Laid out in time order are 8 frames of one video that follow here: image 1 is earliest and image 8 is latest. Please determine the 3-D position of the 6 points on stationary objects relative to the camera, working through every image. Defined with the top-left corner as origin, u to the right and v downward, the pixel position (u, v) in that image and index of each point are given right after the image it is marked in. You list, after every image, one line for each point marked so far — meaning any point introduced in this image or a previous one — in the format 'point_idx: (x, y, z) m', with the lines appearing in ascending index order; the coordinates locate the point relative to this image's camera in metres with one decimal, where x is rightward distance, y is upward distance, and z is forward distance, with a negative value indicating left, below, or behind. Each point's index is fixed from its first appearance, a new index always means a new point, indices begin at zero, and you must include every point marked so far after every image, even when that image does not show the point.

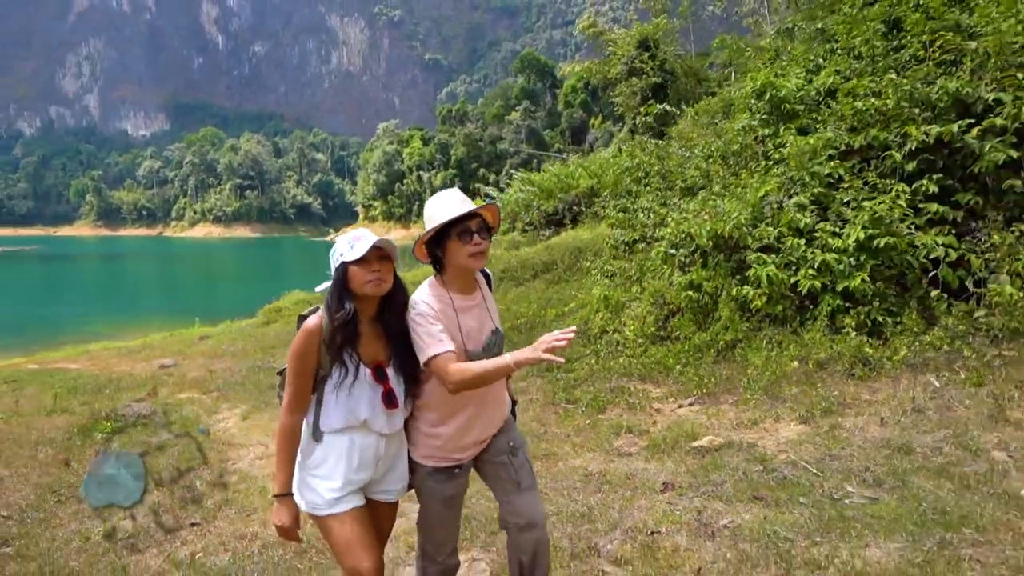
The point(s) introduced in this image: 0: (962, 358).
0: (+2.9, -0.5, +3.6) m
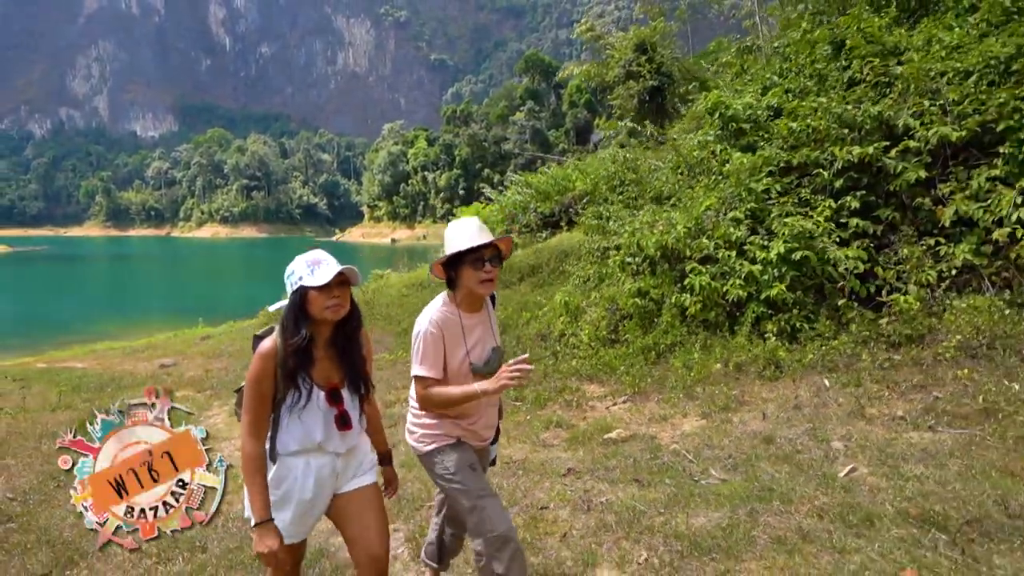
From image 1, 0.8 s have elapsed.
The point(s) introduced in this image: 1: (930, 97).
0: (+2.5, -0.5, +4.1) m
1: (+3.8, +1.7, +5.0) m
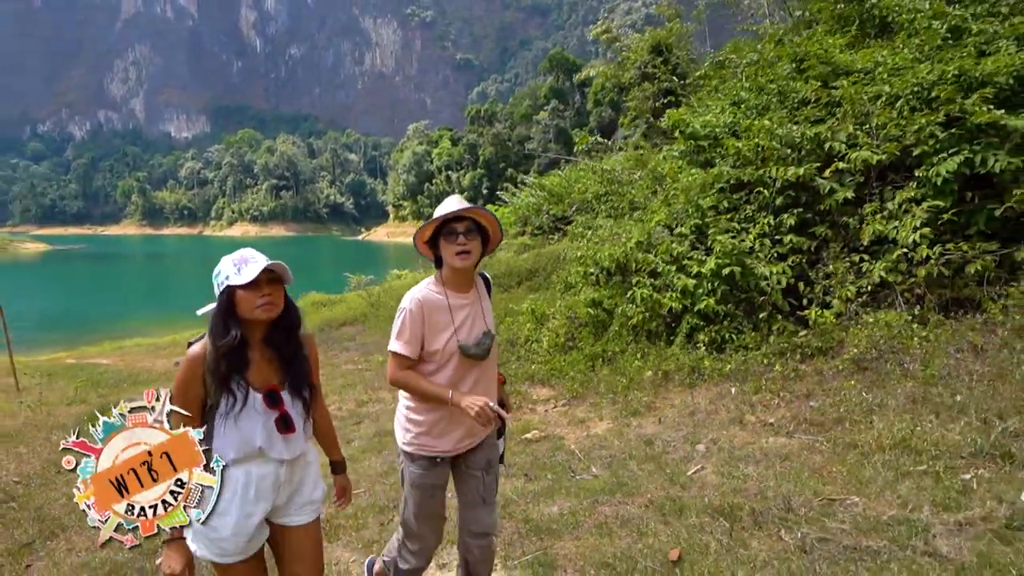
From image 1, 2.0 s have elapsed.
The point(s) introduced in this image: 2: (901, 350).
0: (+2.0, -0.7, +4.4) m
1: (+3.3, +1.6, +5.3) m
2: (+2.8, -0.4, +4.0) m
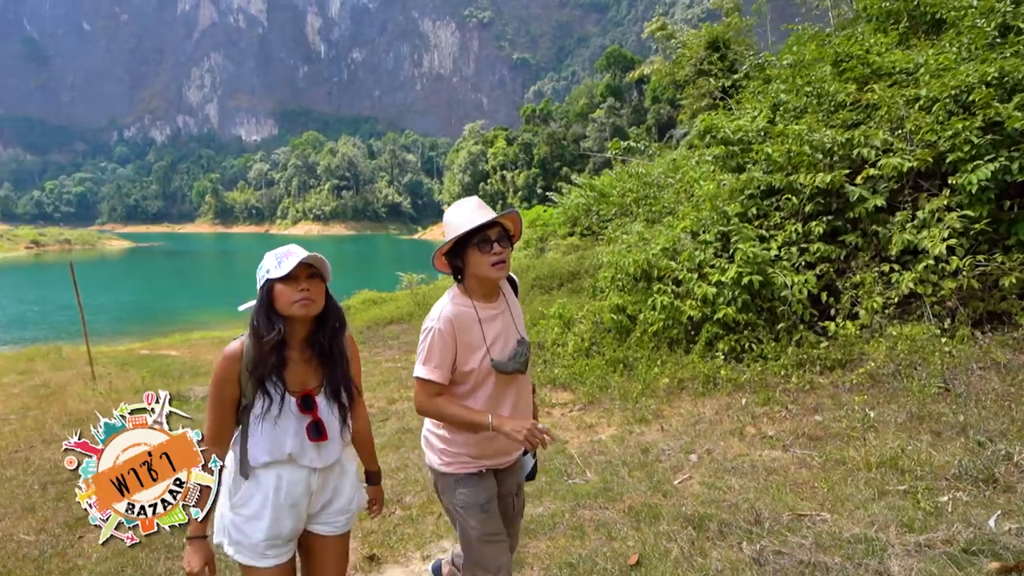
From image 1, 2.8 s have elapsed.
0: (+2.1, -0.7, +4.4) m
1: (+3.5, +1.5, +5.1) m
2: (+2.8, -0.5, +3.9) m
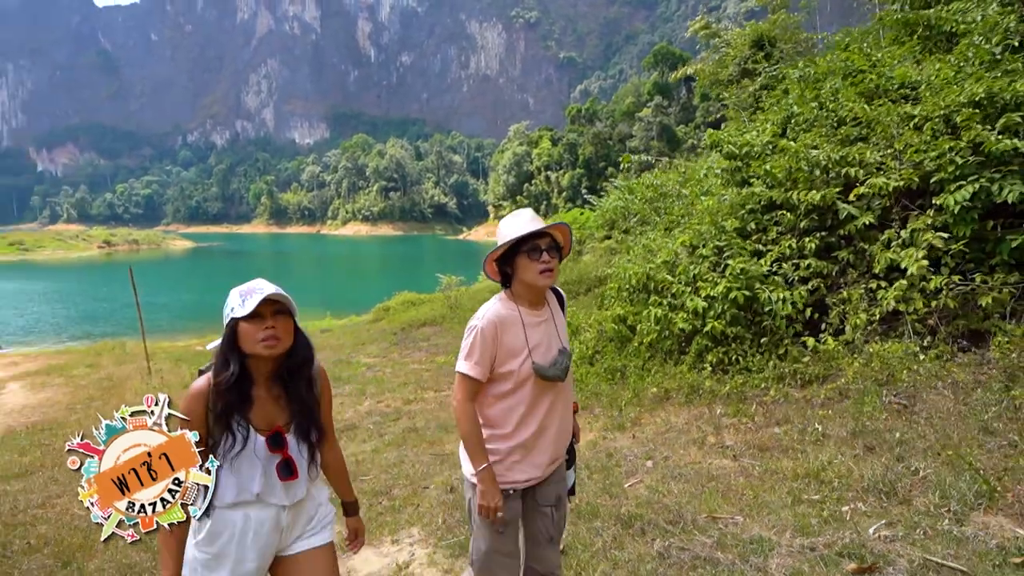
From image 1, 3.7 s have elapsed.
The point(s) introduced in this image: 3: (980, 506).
0: (+2.0, -0.9, +4.6) m
1: (+3.5, +1.3, +5.2) m
2: (+2.7, -0.7, +4.0) m
3: (+1.9, -0.9, +2.3) m
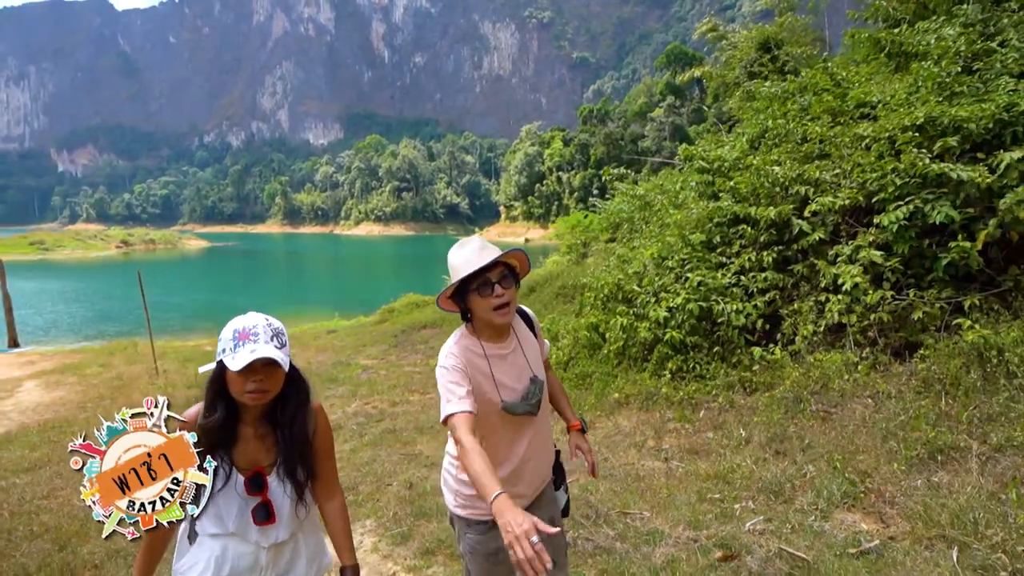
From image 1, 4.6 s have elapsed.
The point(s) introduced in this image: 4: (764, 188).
0: (+1.7, -1.0, +4.9) m
1: (+3.2, +1.2, +5.5) m
2: (+2.4, -0.8, +4.3) m
3: (+1.5, -1.0, +2.6) m
4: (+2.6, +1.0, +5.9) m
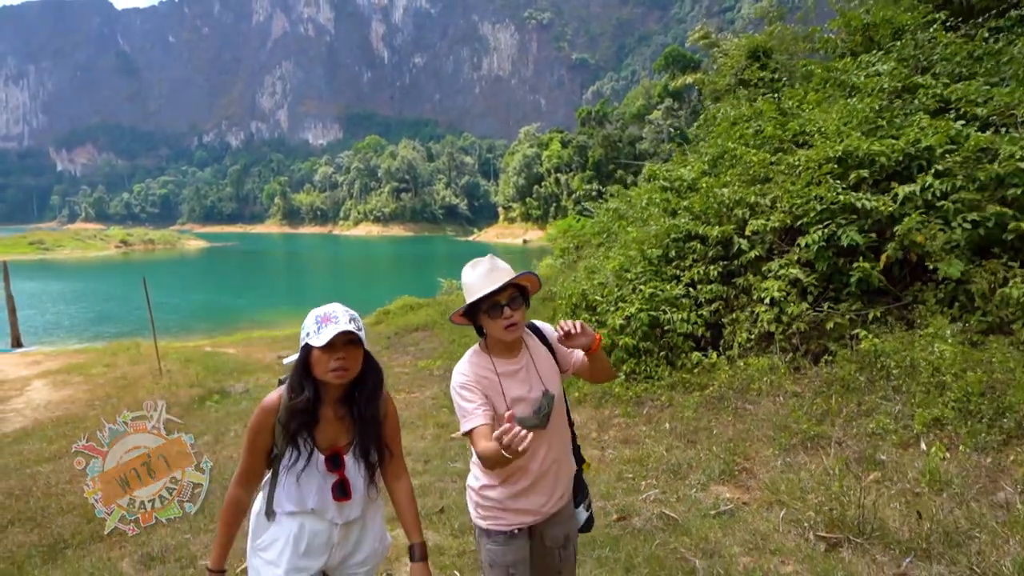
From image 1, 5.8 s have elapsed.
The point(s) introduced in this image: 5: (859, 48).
0: (+1.4, -1.1, +5.5) m
1: (+2.9, +1.1, +6.2) m
2: (+2.1, -0.9, +5.0) m
3: (+1.2, -1.1, +3.3) m
4: (+2.3, +0.9, +6.6) m
5: (+4.9, +3.4, +8.1) m
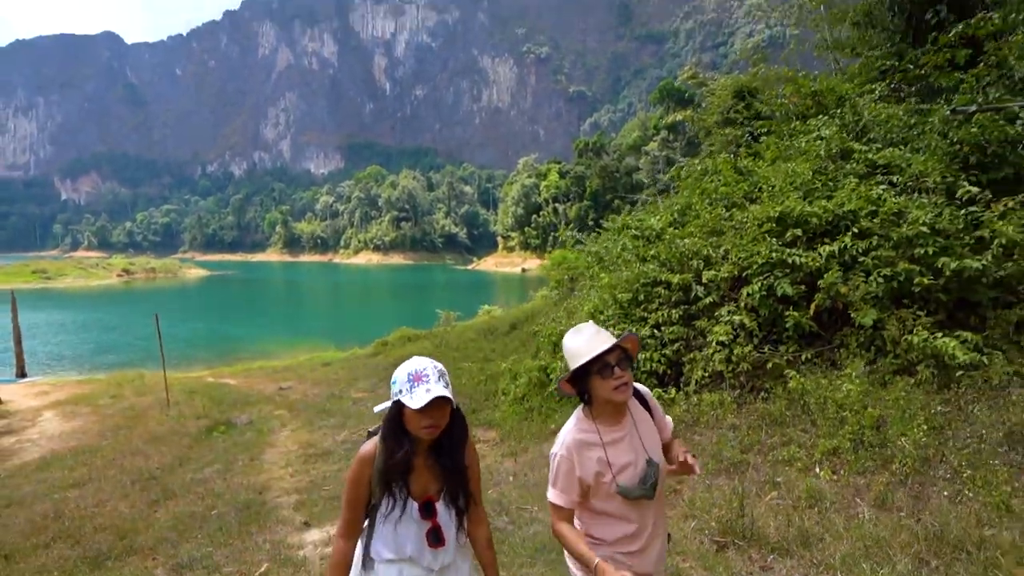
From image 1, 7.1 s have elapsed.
0: (+1.2, -1.6, +6.2) m
1: (+2.7, +0.6, +7.0) m
2: (+1.8, -1.4, +5.7) m
3: (+1.0, -1.5, +4.0) m
4: (+2.1, +0.4, +7.4) m
5: (+4.7, +2.8, +9.0) m
